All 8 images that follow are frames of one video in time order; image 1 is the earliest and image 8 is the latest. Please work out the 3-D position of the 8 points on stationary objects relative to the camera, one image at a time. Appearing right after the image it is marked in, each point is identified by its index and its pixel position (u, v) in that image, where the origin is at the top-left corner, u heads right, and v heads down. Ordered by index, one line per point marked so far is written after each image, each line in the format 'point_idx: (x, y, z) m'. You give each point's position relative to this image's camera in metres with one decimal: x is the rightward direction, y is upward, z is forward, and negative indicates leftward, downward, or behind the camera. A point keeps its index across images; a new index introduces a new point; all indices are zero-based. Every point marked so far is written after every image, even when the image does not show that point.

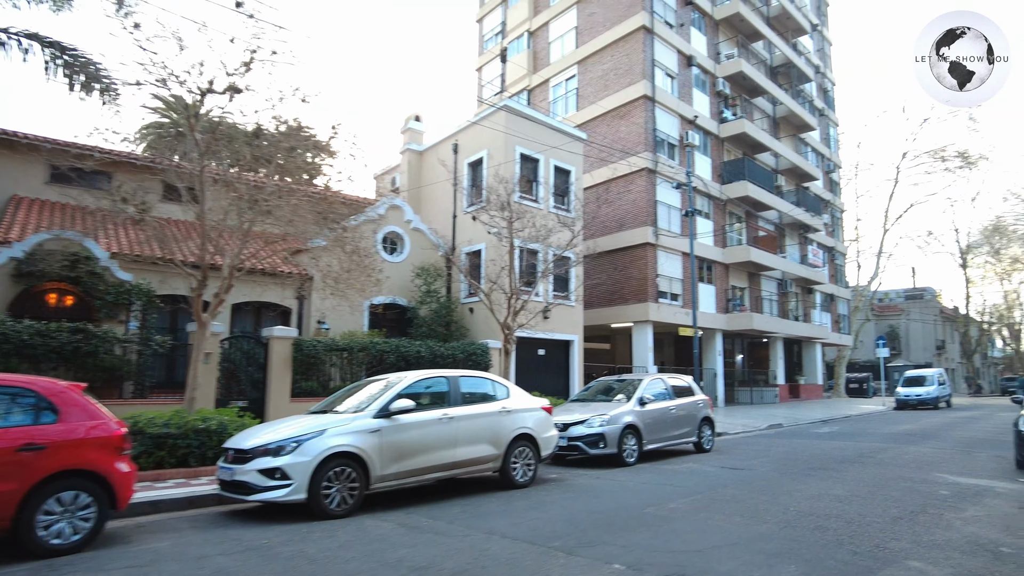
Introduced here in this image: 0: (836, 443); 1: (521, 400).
0: (+6.7, -3.2, +13.8) m
1: (+0.1, -1.4, +8.3) m
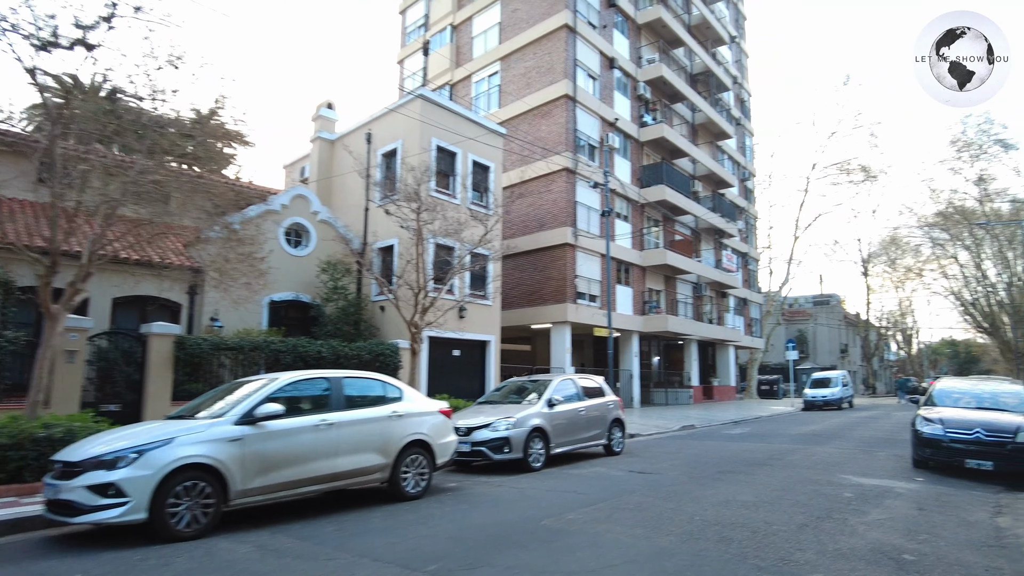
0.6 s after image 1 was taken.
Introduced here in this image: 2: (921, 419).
0: (+4.8, -3.3, +13.8) m
1: (-1.1, -1.3, +7.6) m
2: (+6.0, -1.9, +9.7) m
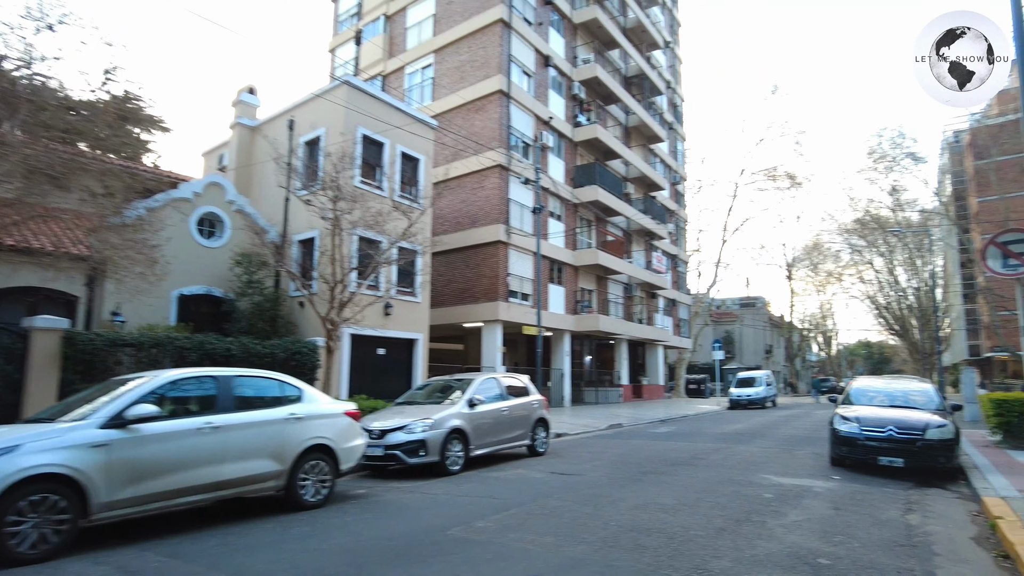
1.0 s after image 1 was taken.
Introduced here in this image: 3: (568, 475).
0: (+3.3, -3.2, +13.8) m
1: (-2.1, -1.2, +7.1) m
2: (+4.8, -1.9, +9.7) m
3: (+0.8, -2.6, +9.1) m
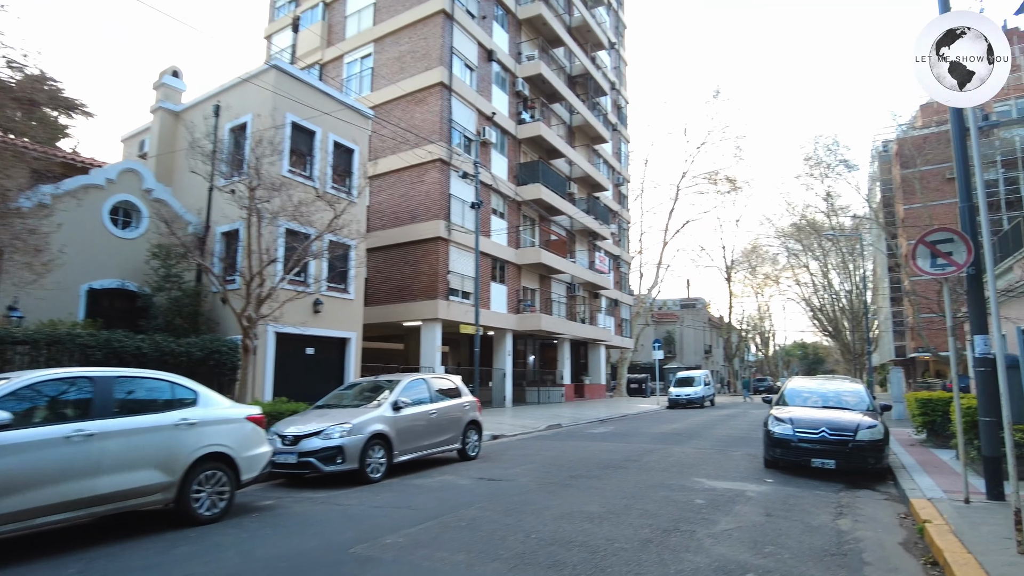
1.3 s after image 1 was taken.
0: (+1.9, -3.2, +13.5) m
1: (-2.8, -1.2, +6.4) m
2: (+3.8, -1.9, +9.6) m
3: (-0.2, -2.5, +8.6) m
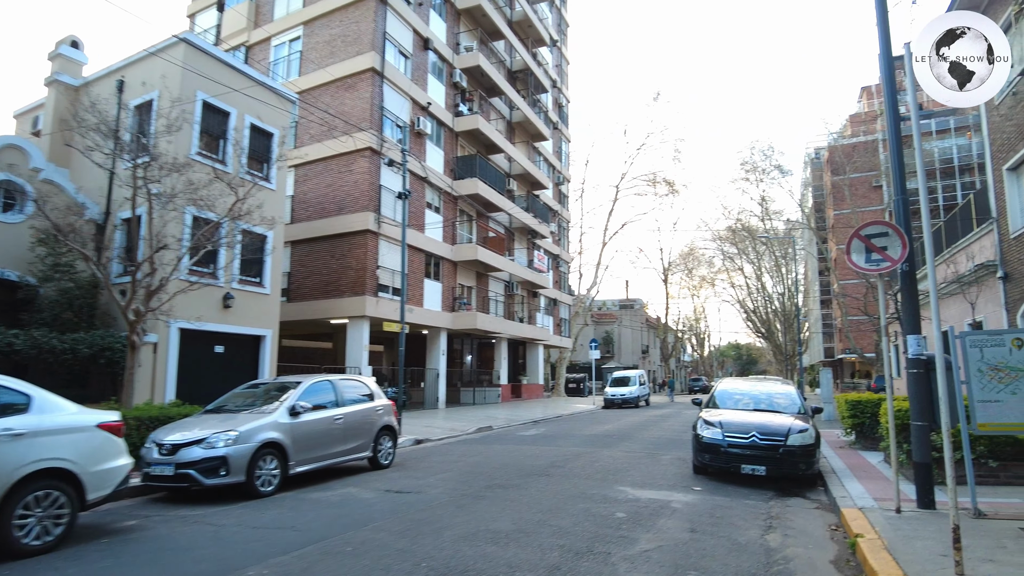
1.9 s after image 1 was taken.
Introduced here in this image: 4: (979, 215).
0: (+0.4, -3.1, +12.9) m
1: (-3.7, -1.0, +5.4) m
2: (+2.6, -1.9, +9.1) m
3: (-1.3, -2.4, +7.8) m
4: (+11.6, +1.8, +16.4) m
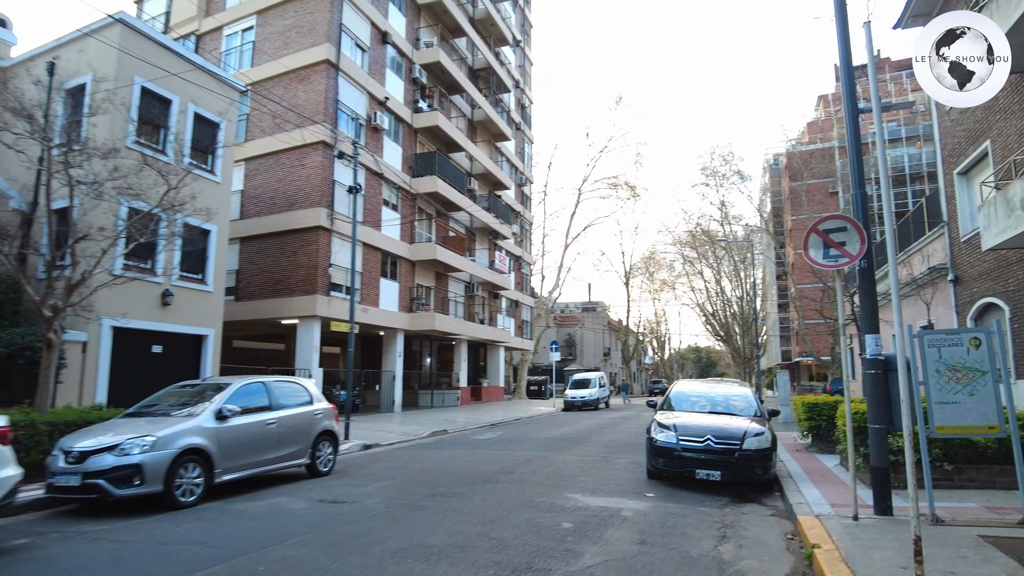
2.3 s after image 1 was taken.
0: (-0.5, -3.1, +12.4) m
1: (-4.2, -1.0, +4.7) m
2: (+1.9, -1.8, +8.8) m
3: (-1.9, -2.4, +7.3) m
4: (+10.5, +1.7, +16.6) m
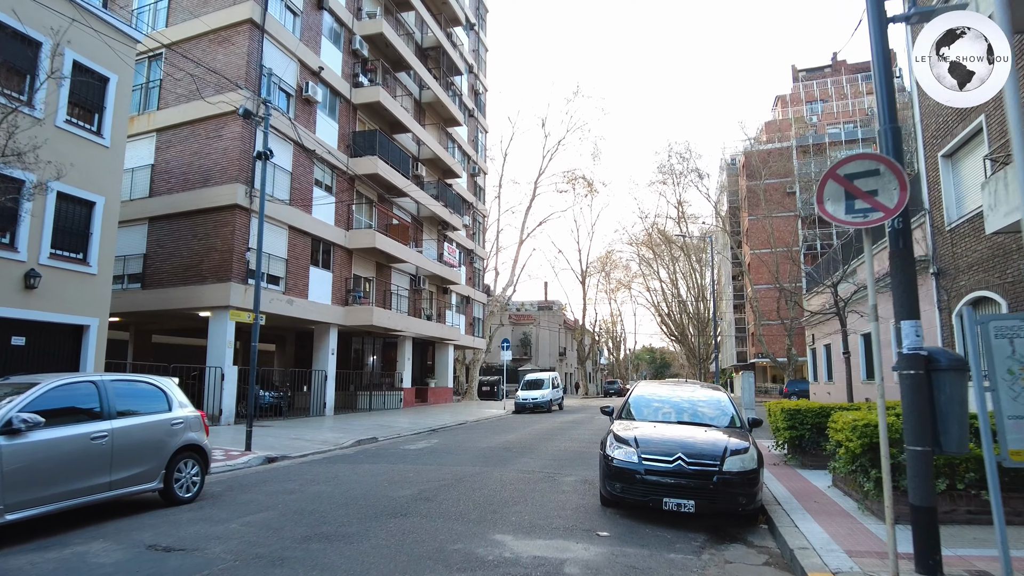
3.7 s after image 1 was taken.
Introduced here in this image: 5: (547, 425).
0: (-1.6, -2.8, +10.4) m
1: (-4.8, -0.6, +2.5) m
2: (+1.1, -1.6, +7.0) m
3: (-2.6, -2.1, +5.2) m
4: (+9.2, +1.9, +15.3) m
5: (+1.0, -4.0, +19.4) m
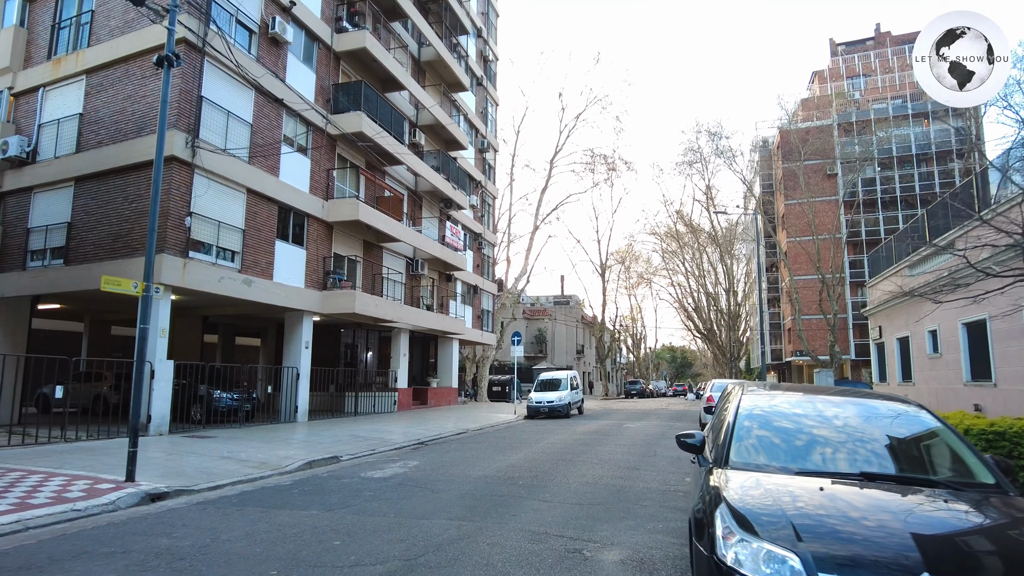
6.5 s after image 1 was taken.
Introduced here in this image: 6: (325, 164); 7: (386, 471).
0: (-1.6, -2.3, +6.6) m
1: (-4.9, -0.1, -1.2) m
2: (+1.0, -1.1, +3.1) m
3: (-2.8, -1.5, +1.4) m
4: (+9.3, +2.4, +11.2) m
5: (+1.3, -3.5, +15.5) m
6: (-5.5, +3.6, +19.3) m
7: (-1.9, -2.8, +10.0) m
